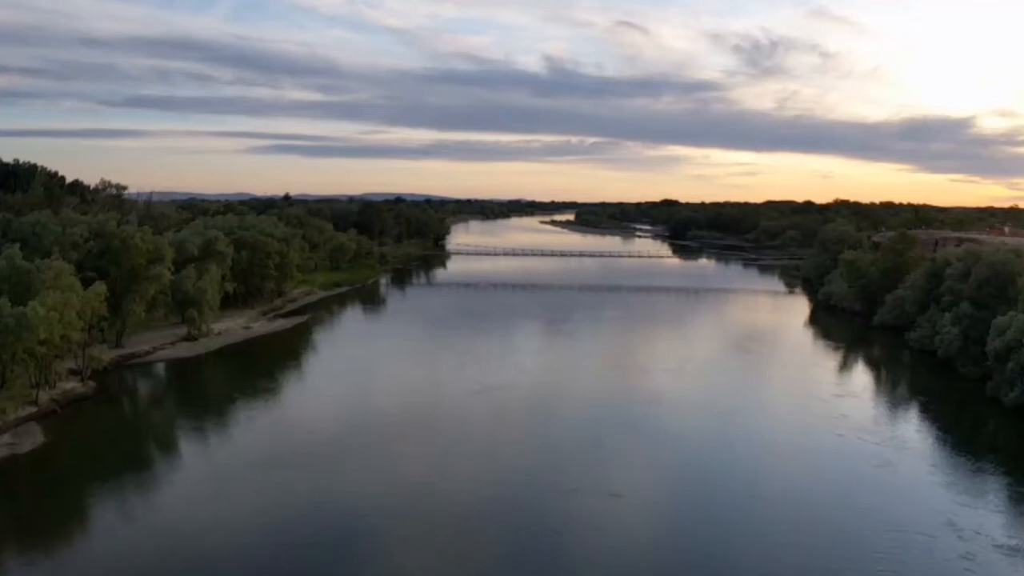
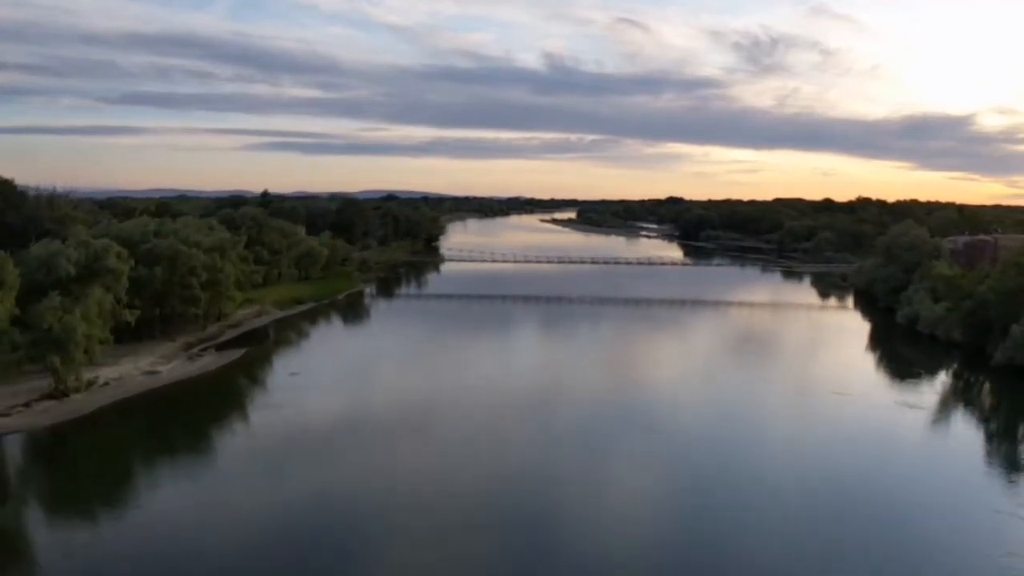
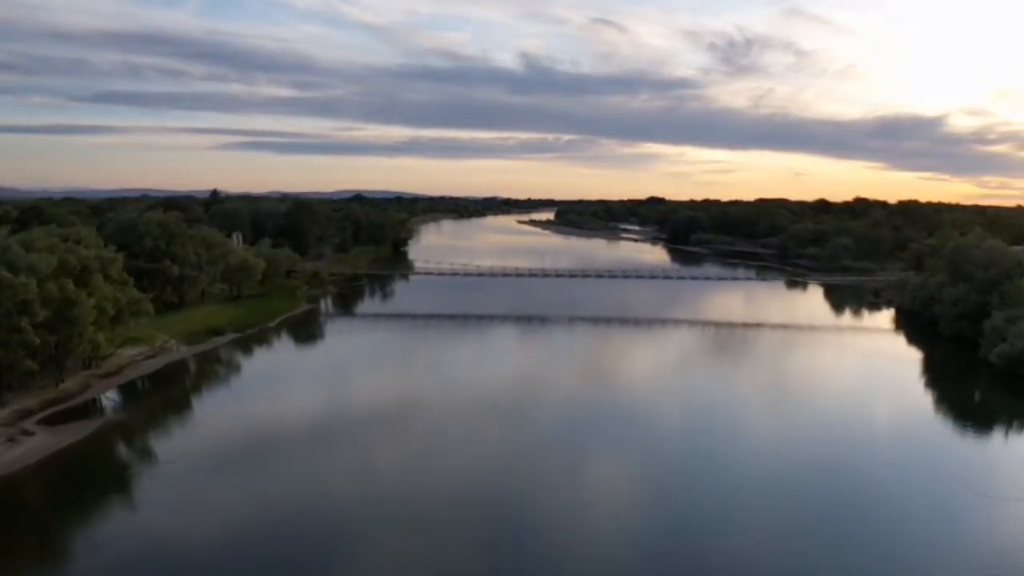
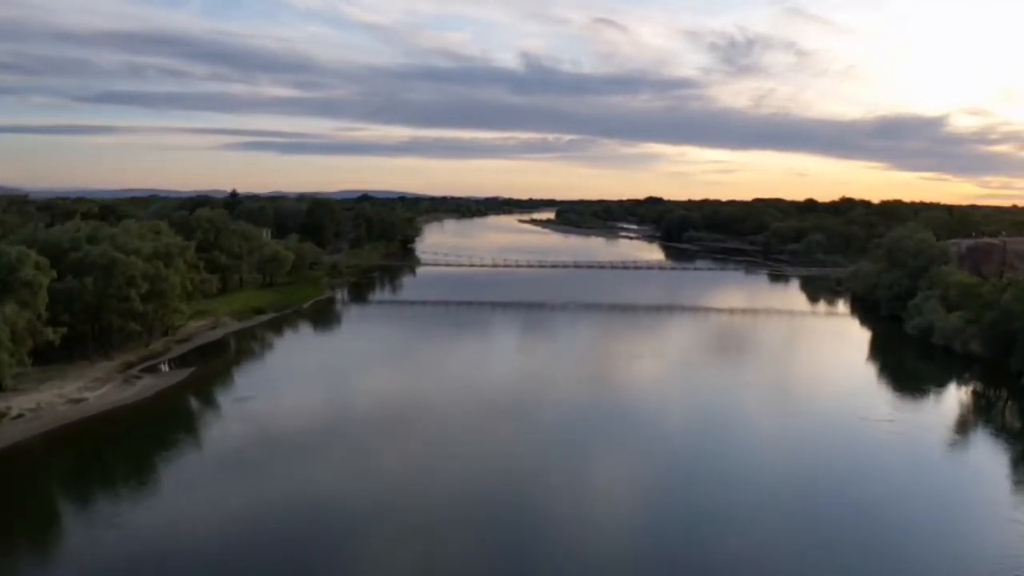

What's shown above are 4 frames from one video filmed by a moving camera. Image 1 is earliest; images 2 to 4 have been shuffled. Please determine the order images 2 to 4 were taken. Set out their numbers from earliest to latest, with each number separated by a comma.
2, 4, 3
